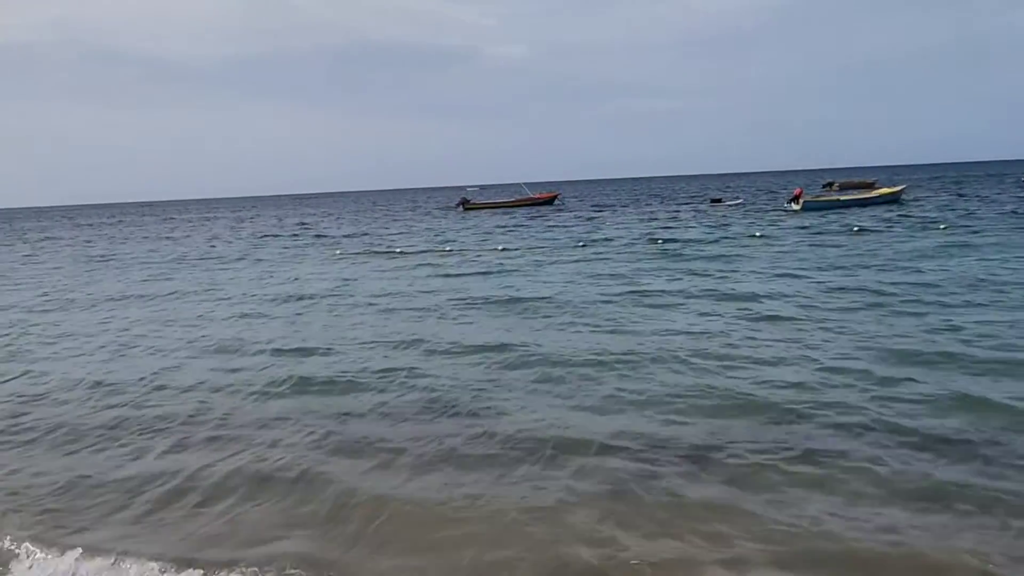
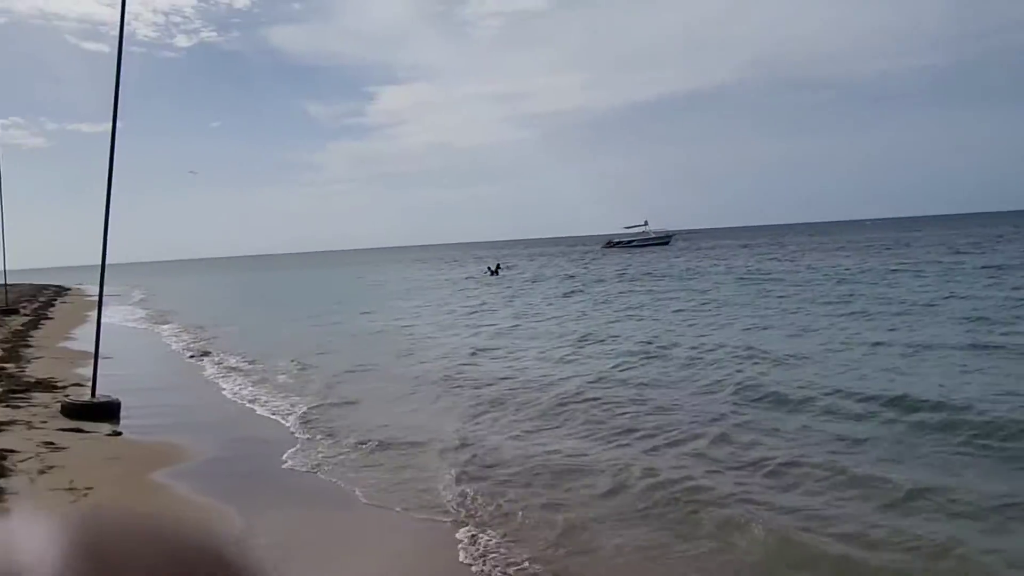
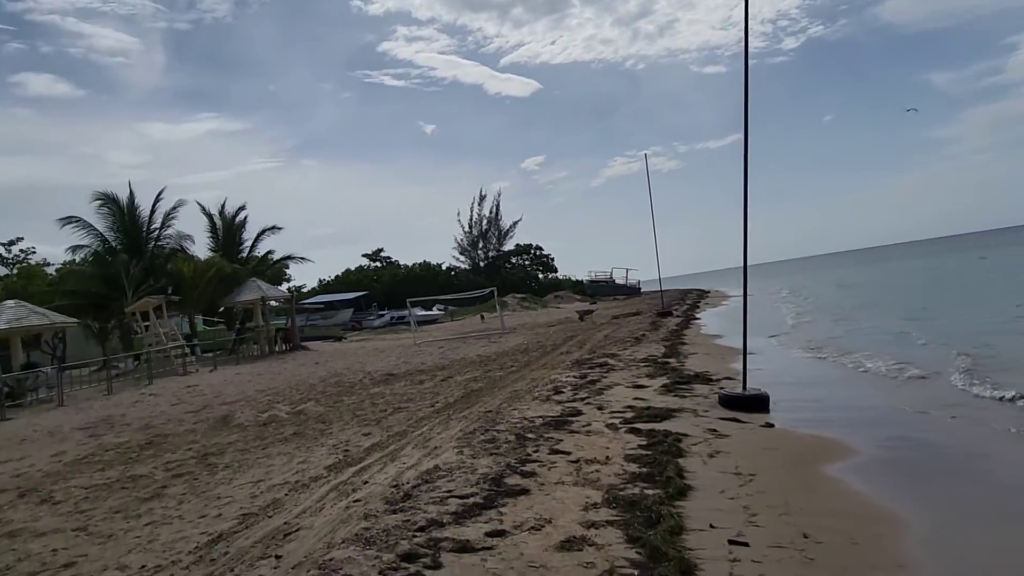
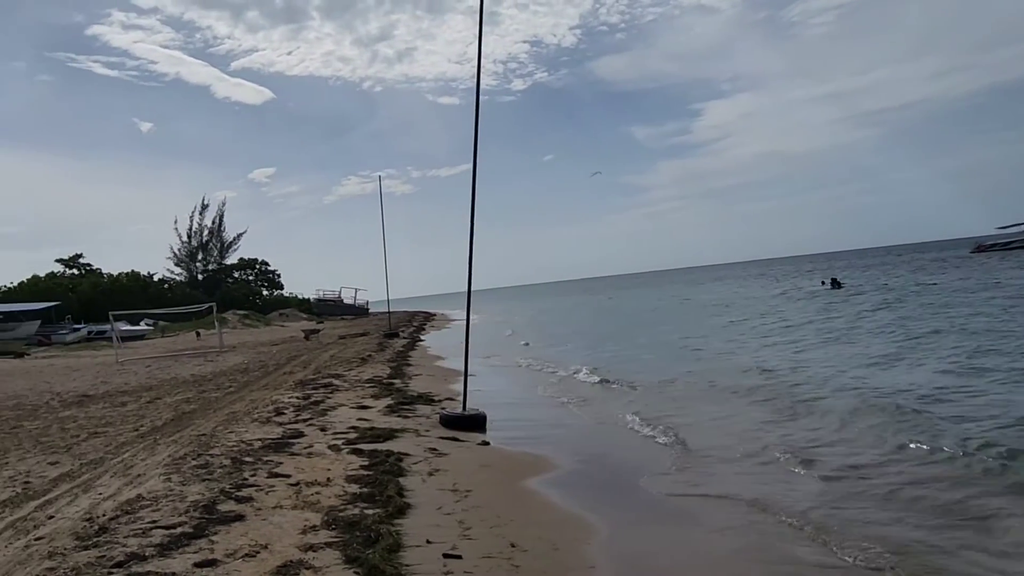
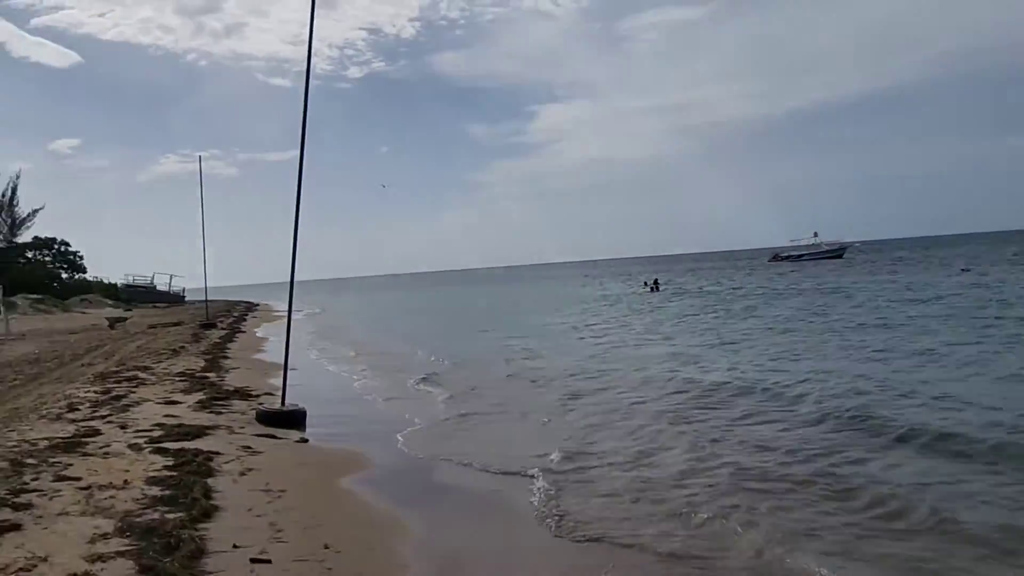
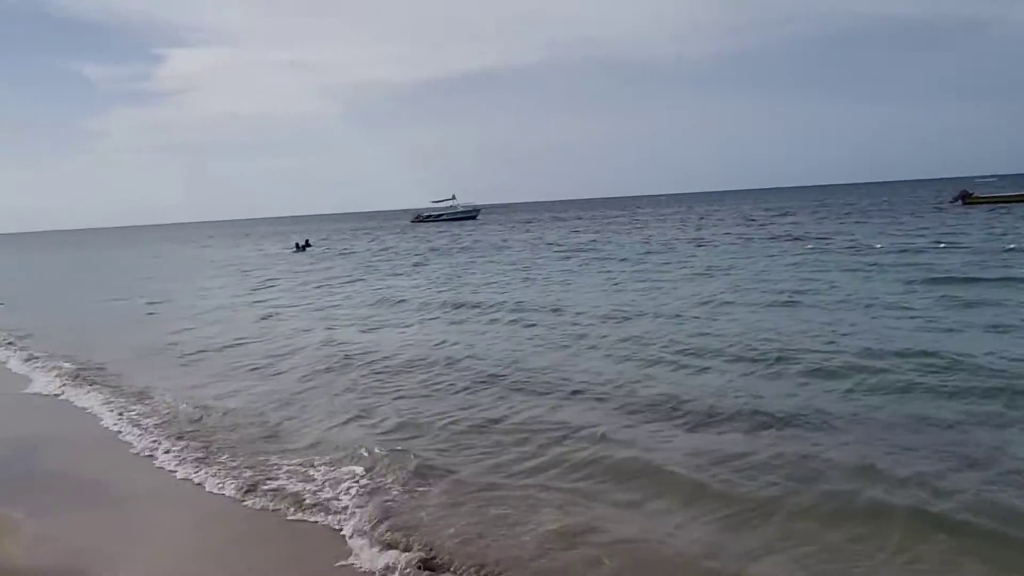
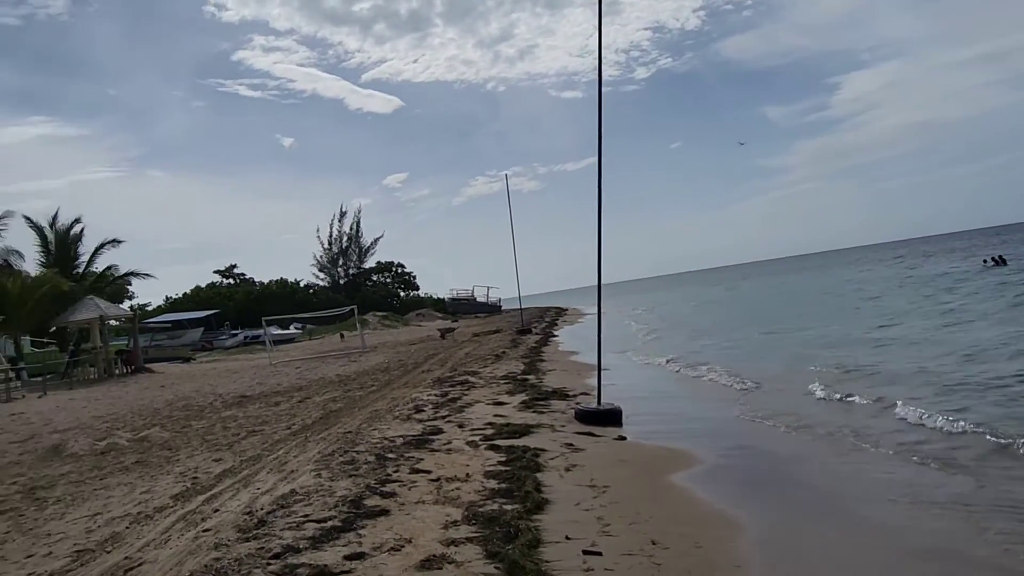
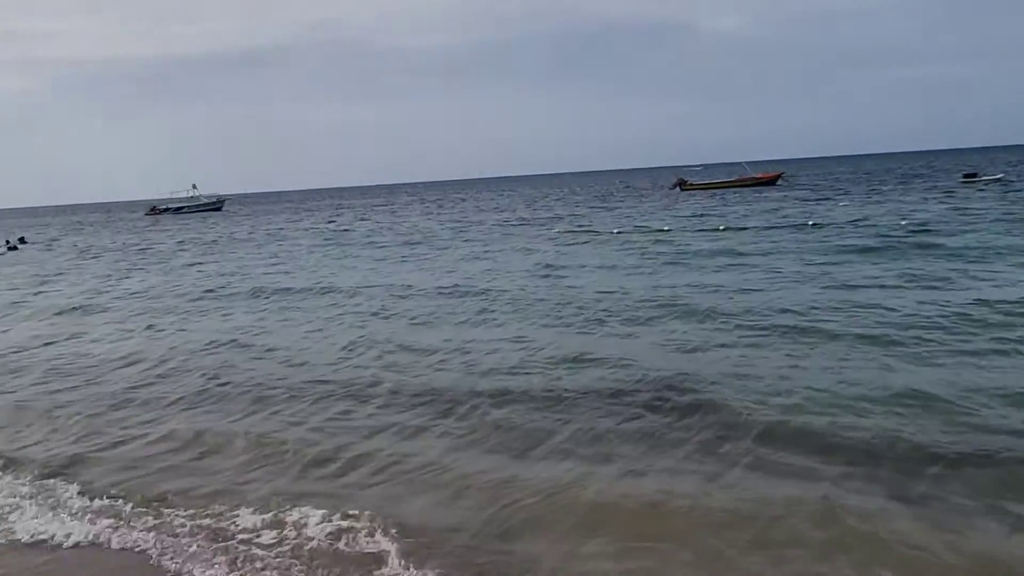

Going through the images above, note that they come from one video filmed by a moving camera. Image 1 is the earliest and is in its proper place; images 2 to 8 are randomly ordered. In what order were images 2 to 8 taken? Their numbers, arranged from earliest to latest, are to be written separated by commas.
8, 6, 2, 5, 4, 7, 3
